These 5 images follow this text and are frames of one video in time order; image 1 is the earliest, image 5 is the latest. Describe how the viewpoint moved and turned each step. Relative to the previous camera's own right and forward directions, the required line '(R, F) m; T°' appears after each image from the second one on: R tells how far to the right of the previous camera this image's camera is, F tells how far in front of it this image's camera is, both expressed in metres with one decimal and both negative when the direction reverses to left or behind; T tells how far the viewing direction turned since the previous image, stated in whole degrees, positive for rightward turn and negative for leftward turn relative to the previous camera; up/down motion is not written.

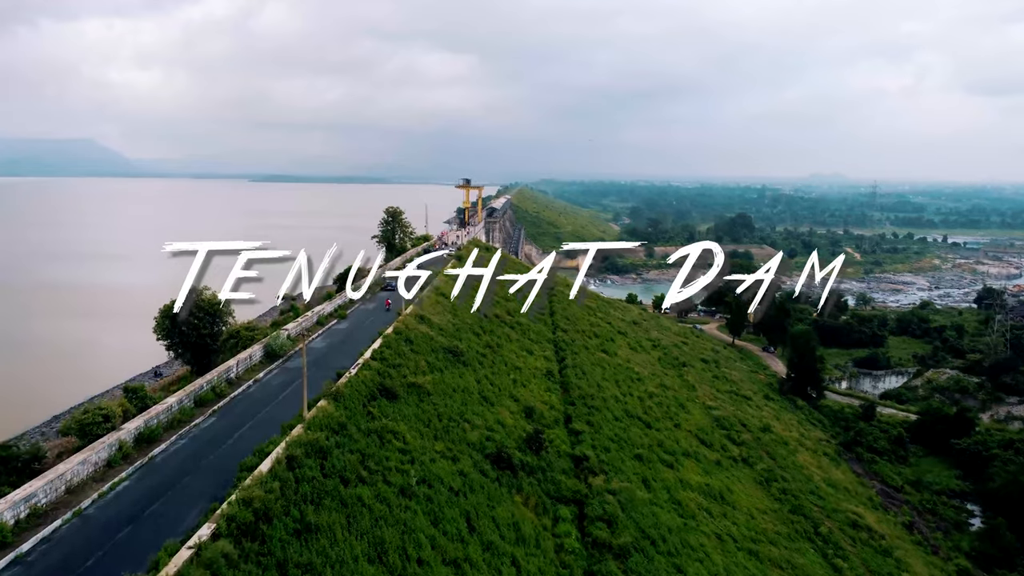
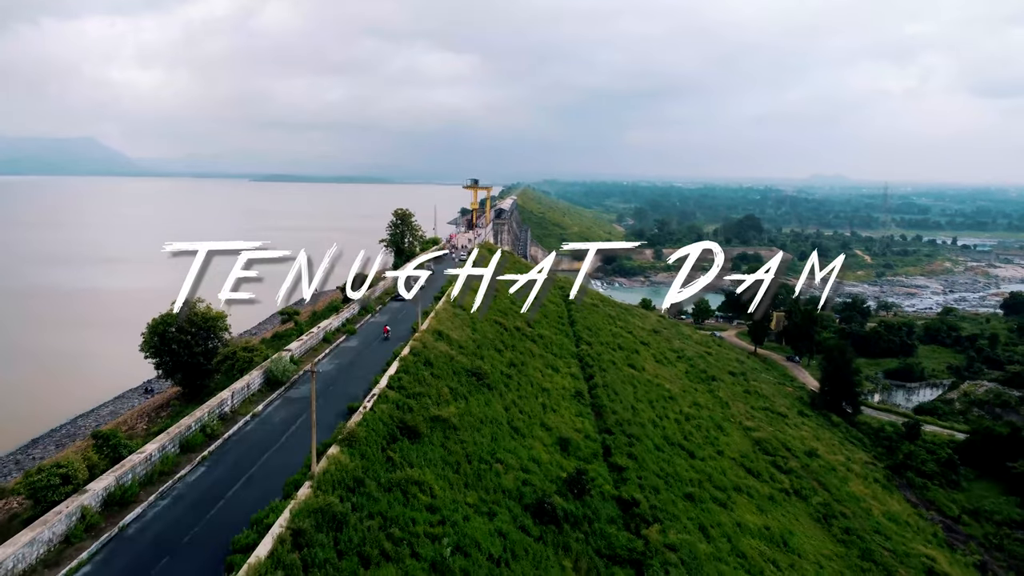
(-1.0, +2.2) m; 0°
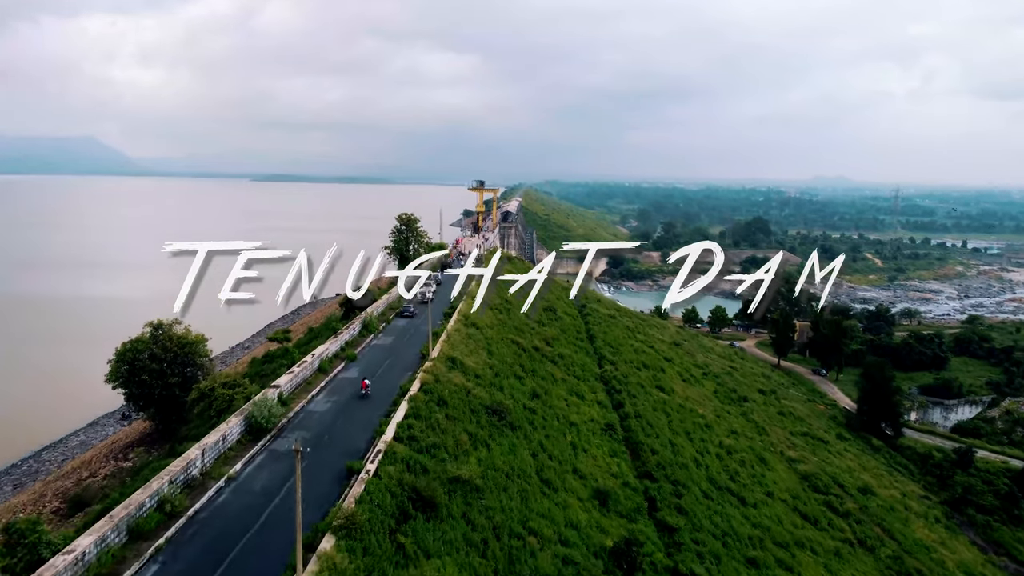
(-0.7, +2.6) m; 0°
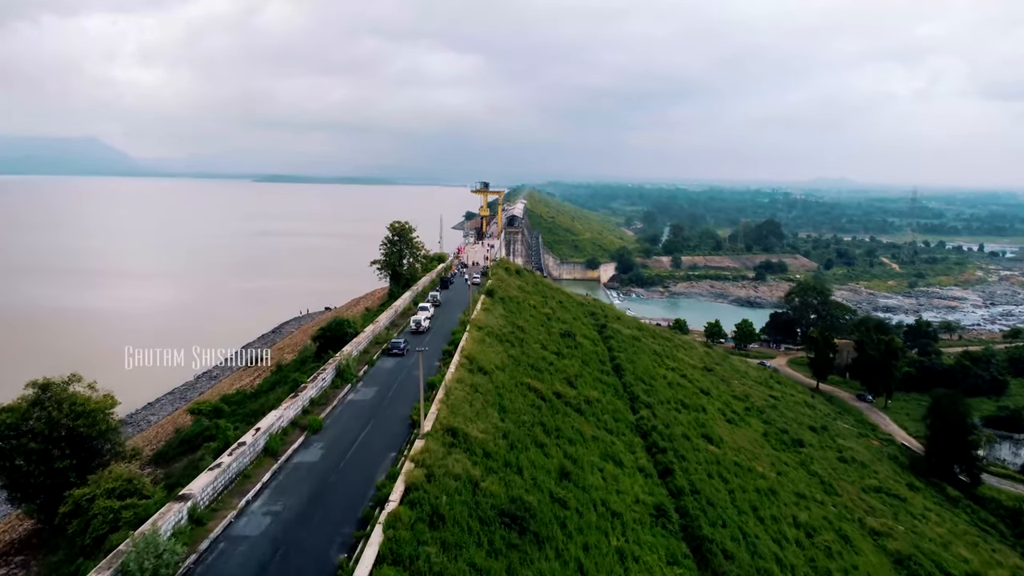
(-0.5, +4.6) m; 0°
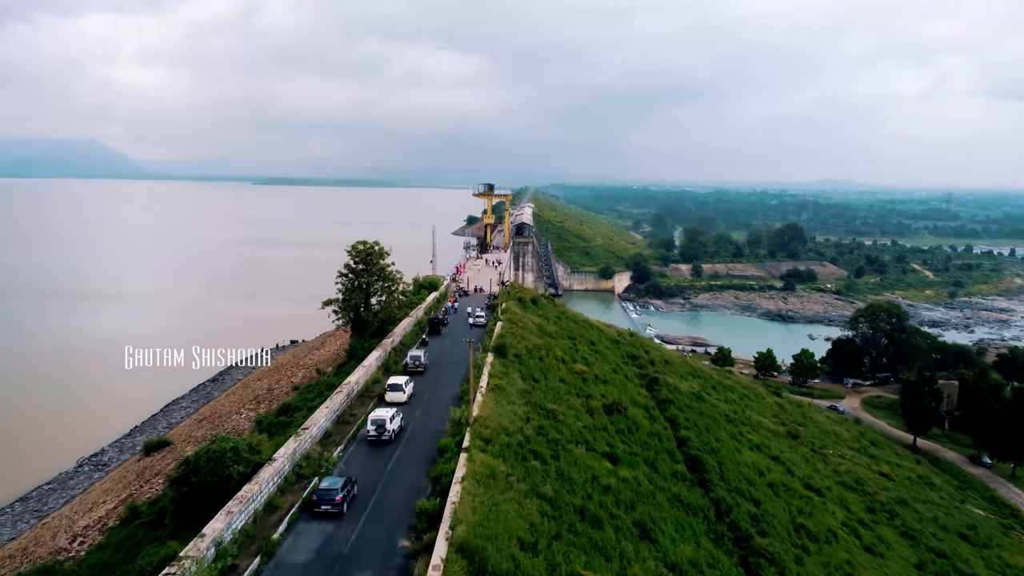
(-0.6, +8.6) m; 0°
